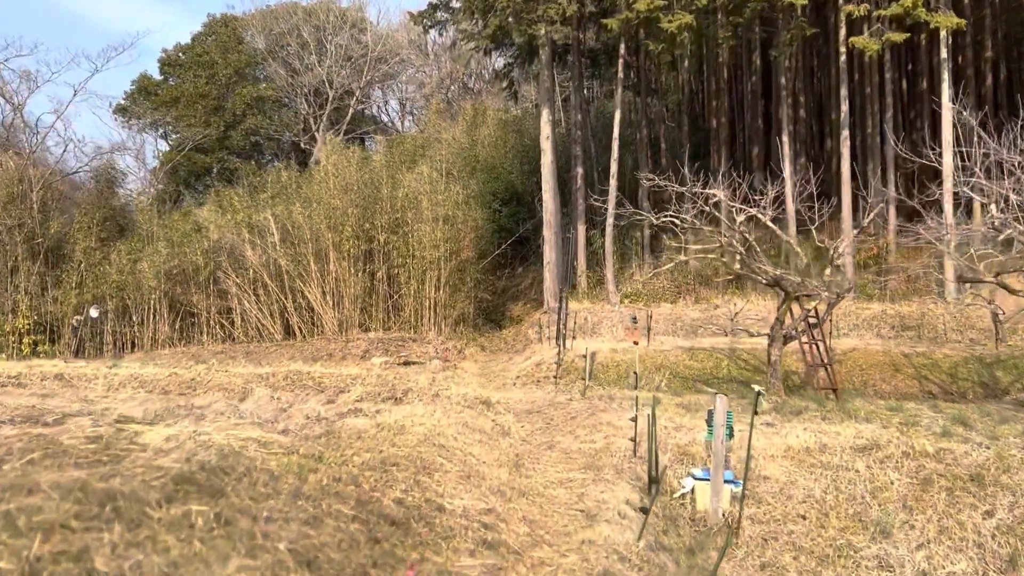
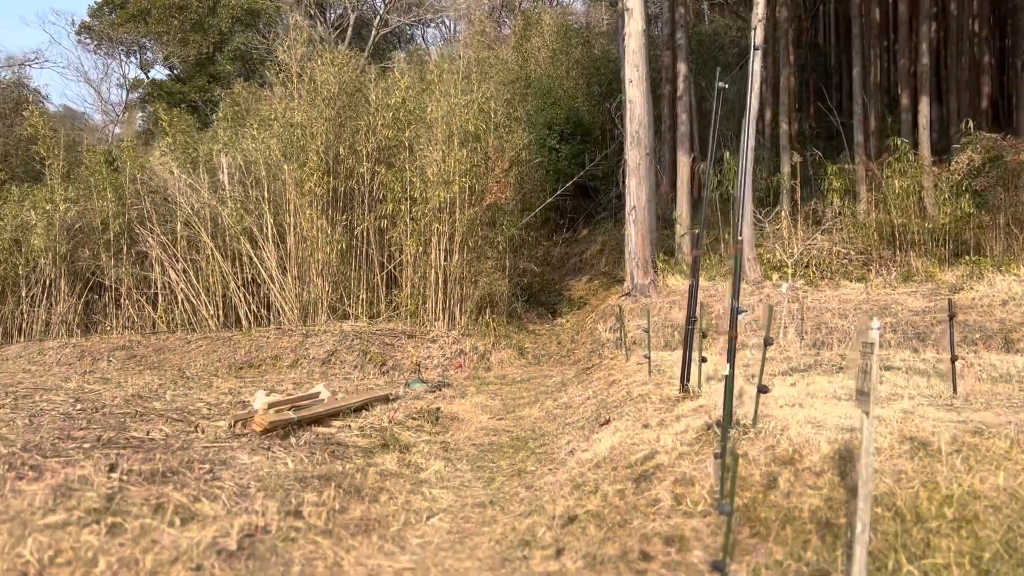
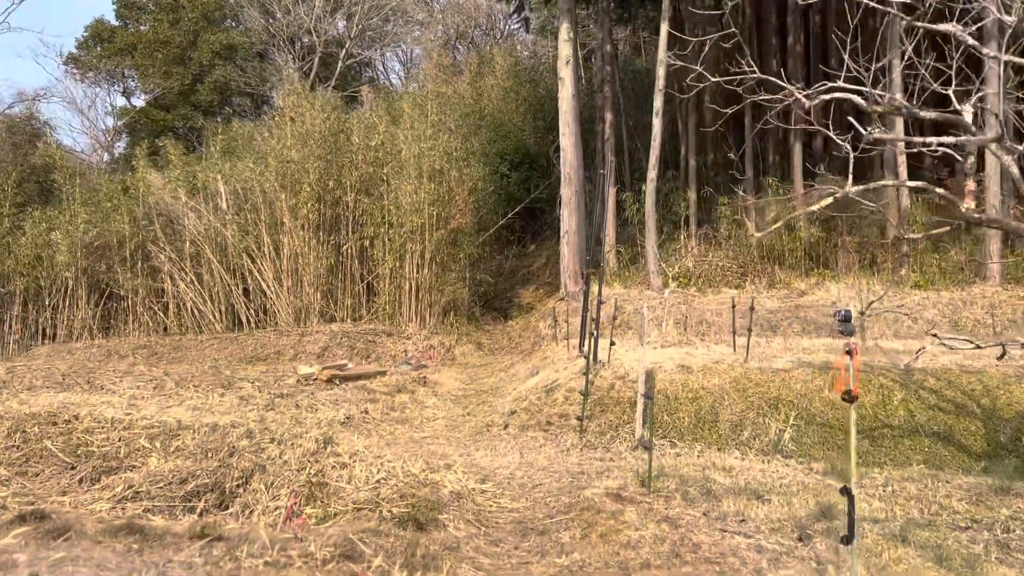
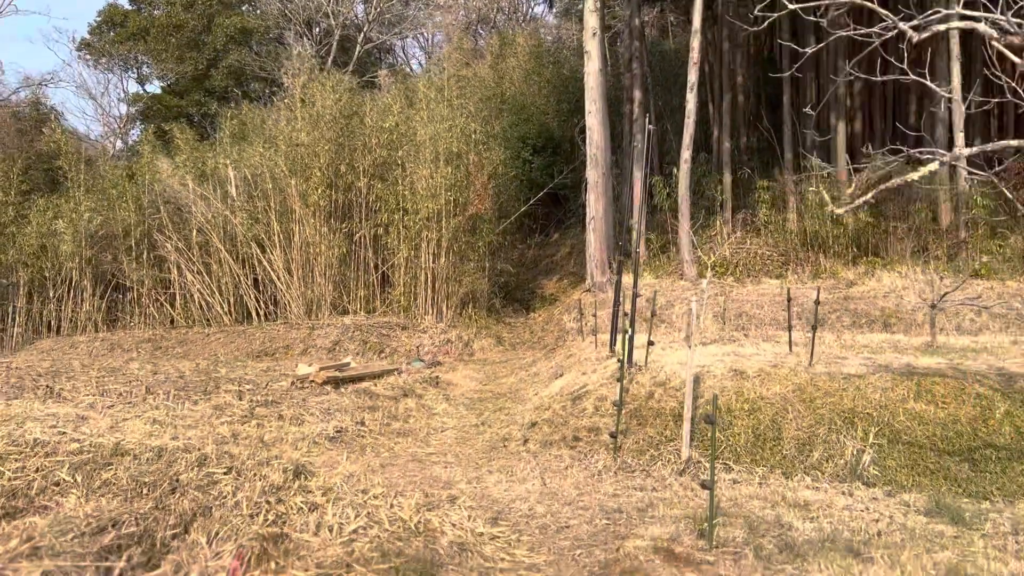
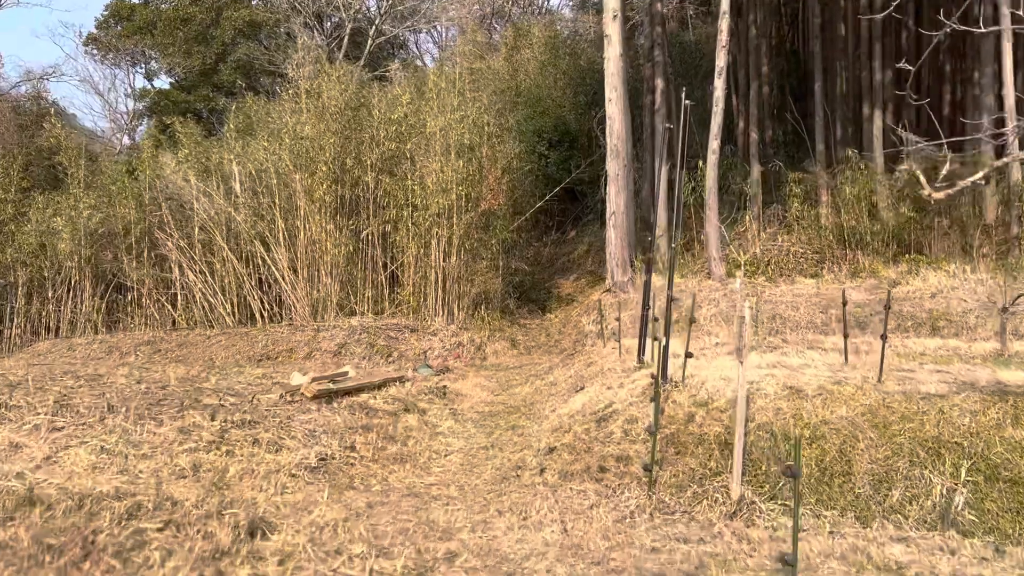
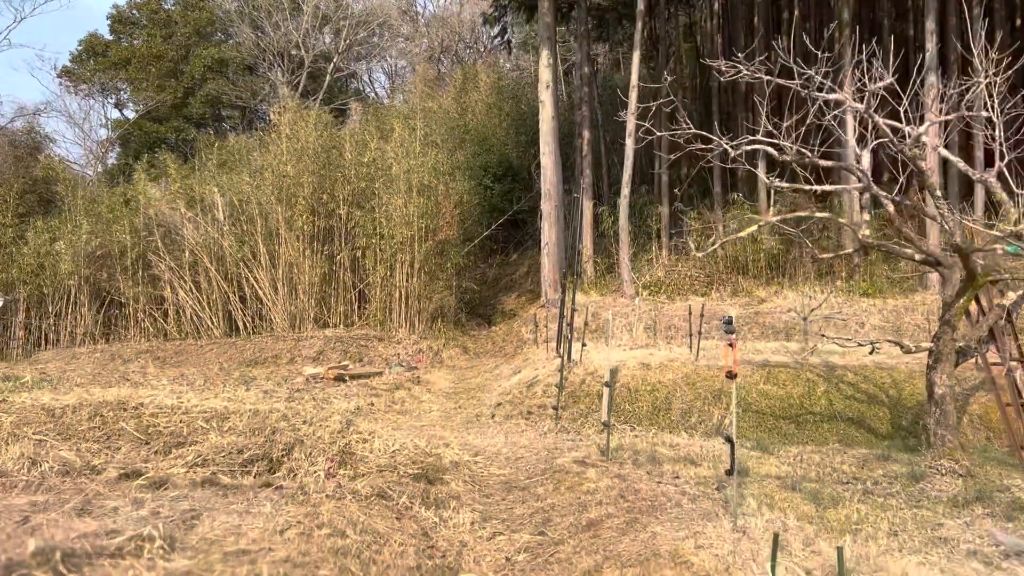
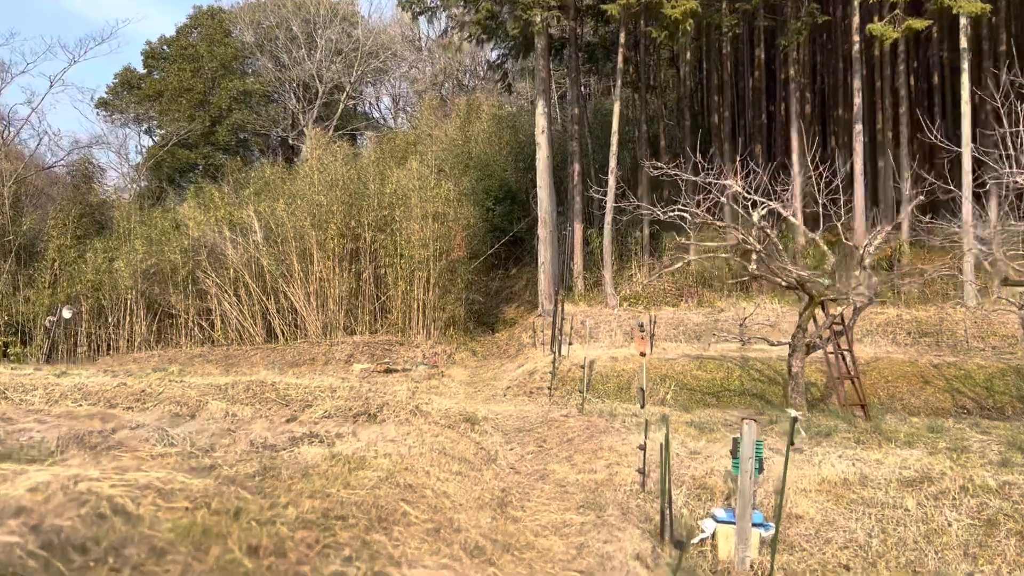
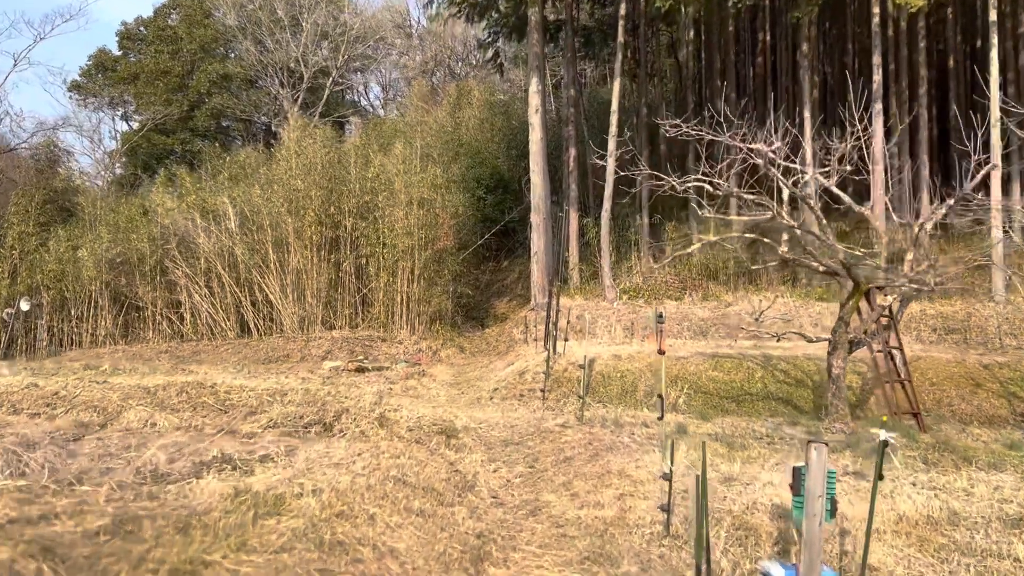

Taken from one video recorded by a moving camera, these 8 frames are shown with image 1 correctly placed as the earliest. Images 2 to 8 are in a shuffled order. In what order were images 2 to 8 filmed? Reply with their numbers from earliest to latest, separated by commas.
7, 8, 6, 3, 4, 5, 2
